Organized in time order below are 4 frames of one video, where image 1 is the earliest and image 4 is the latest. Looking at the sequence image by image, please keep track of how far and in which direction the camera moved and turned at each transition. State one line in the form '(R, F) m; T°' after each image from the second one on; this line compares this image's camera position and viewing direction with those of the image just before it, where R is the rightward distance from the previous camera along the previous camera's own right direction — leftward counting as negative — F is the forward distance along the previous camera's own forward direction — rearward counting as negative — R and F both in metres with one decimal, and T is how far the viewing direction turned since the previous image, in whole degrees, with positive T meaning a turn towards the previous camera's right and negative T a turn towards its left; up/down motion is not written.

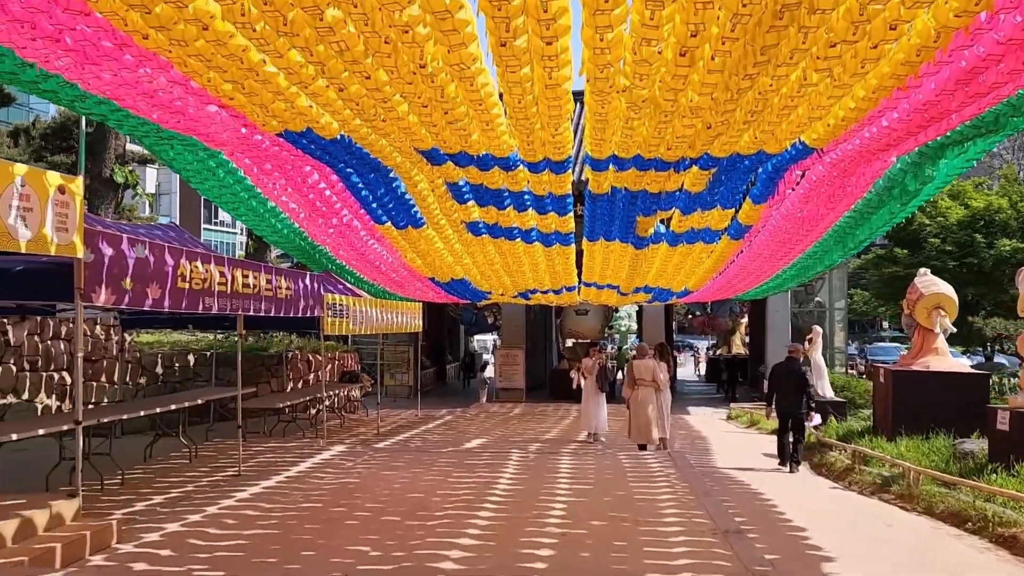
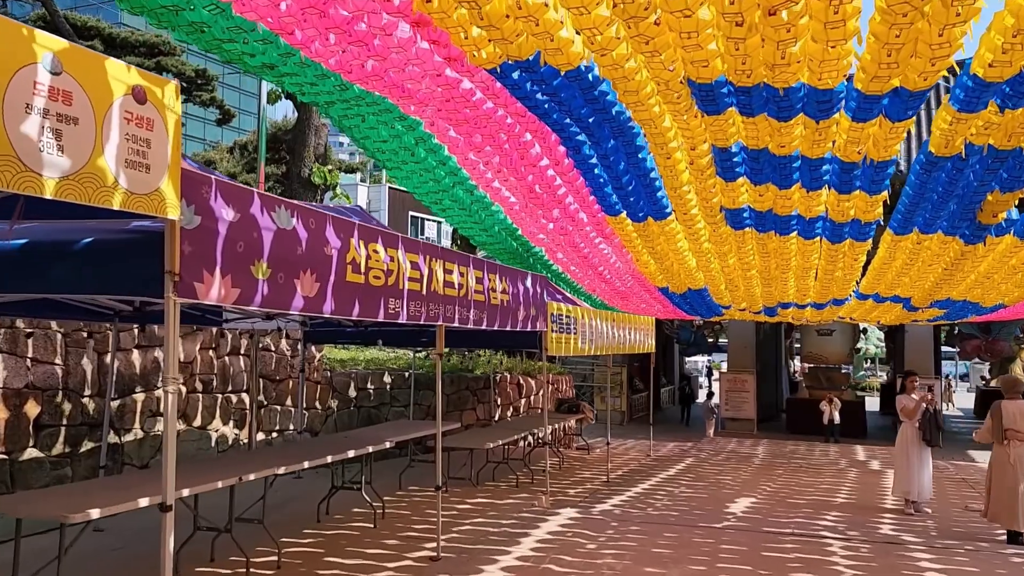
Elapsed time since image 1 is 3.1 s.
(-0.6, +1.9) m; -14°
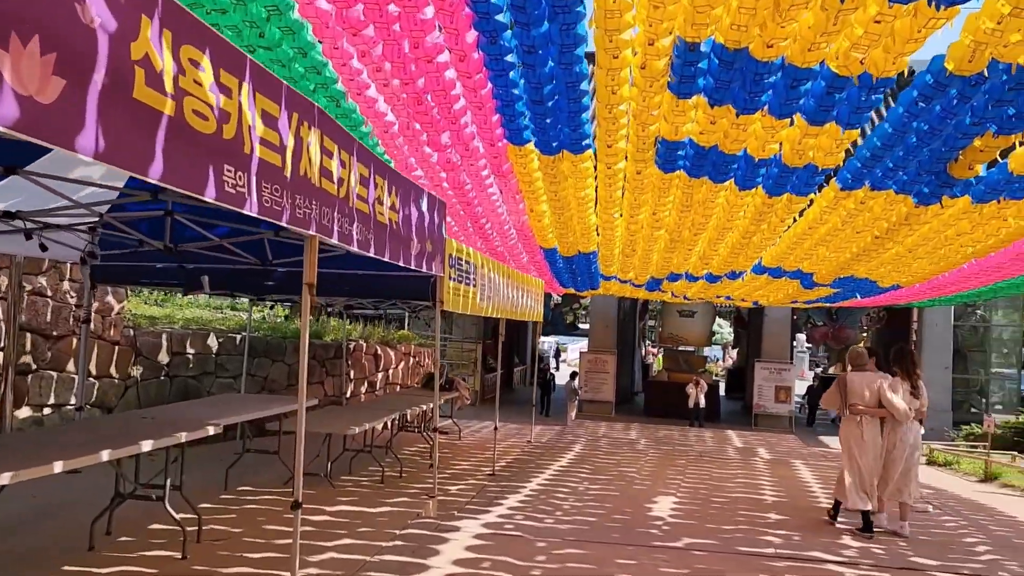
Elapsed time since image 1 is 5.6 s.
(-0.2, +1.5) m; +11°
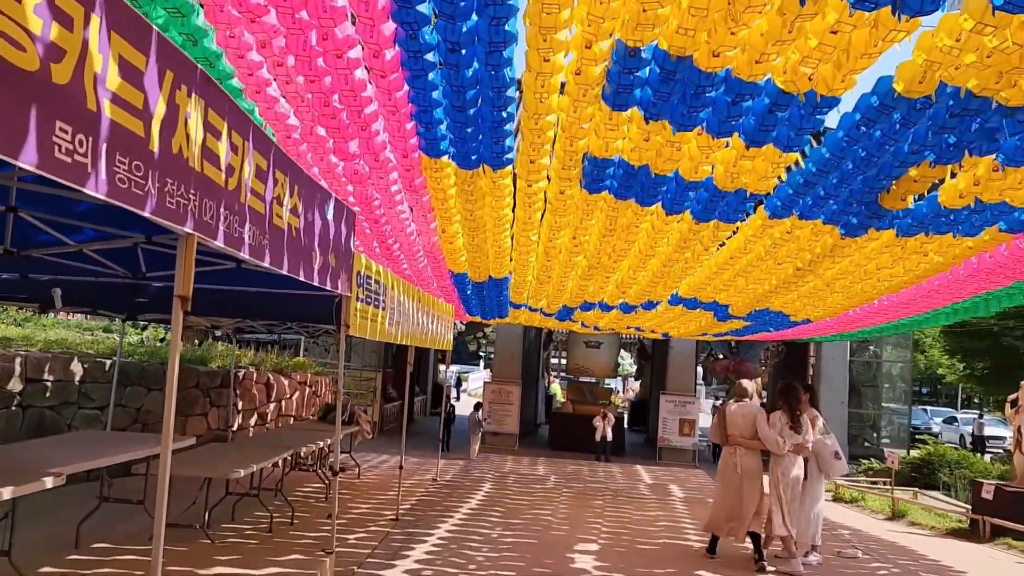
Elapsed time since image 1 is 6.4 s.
(-0.1, +0.5) m; +7°
